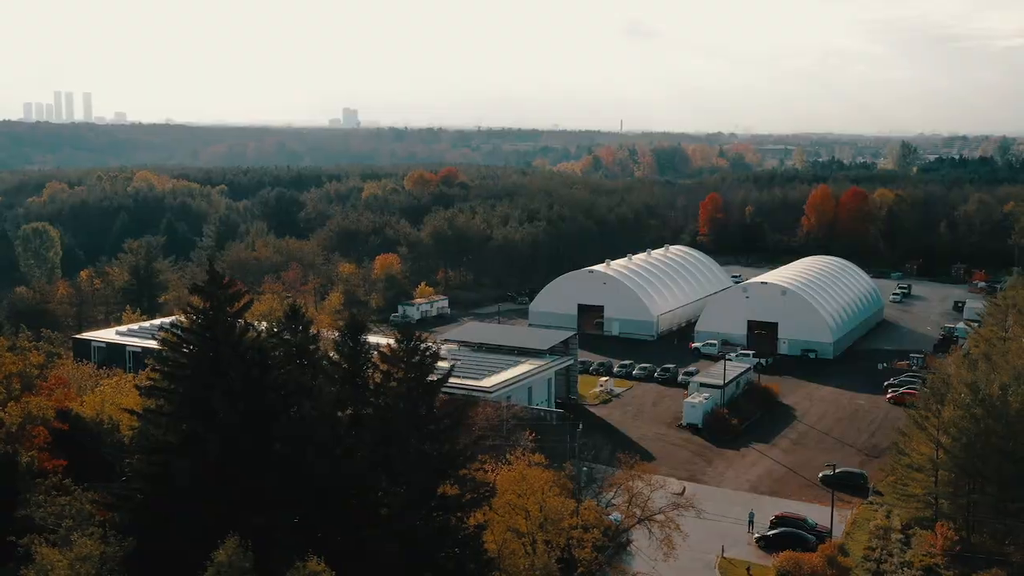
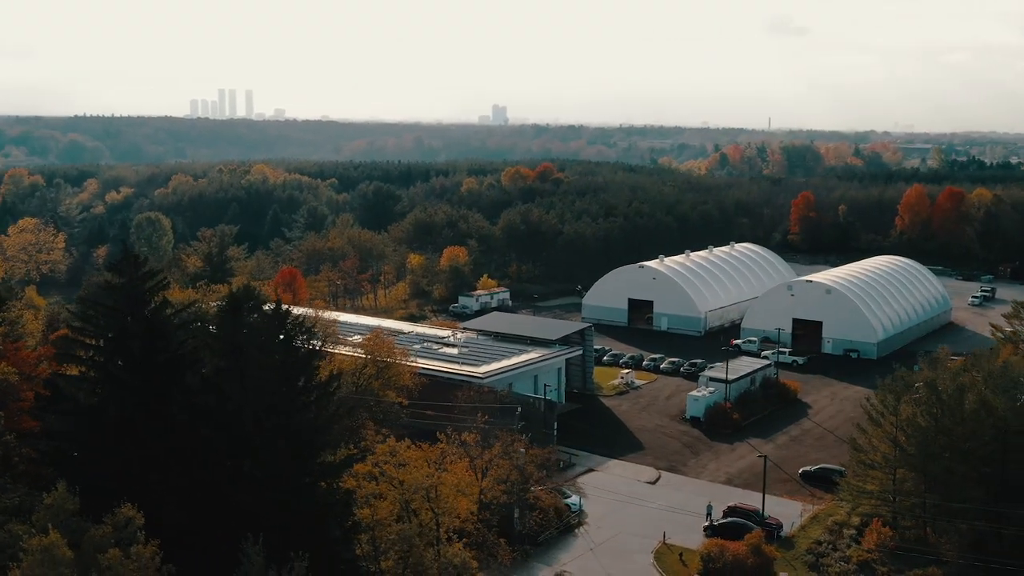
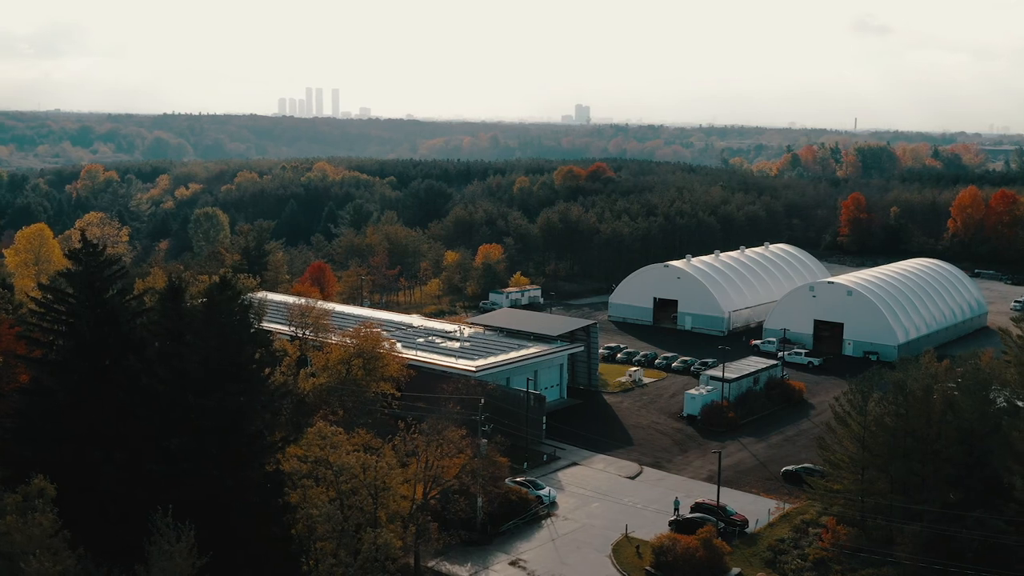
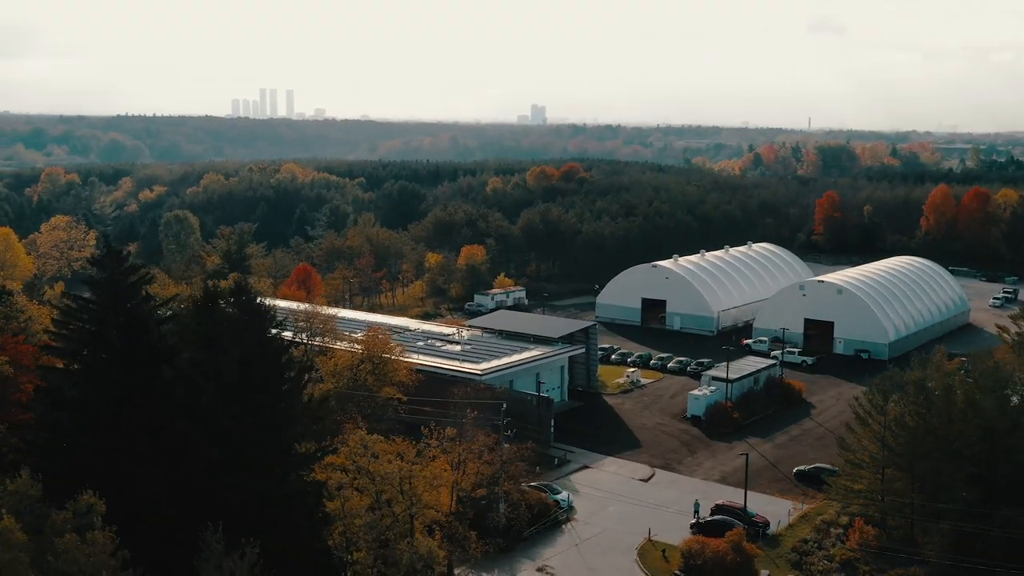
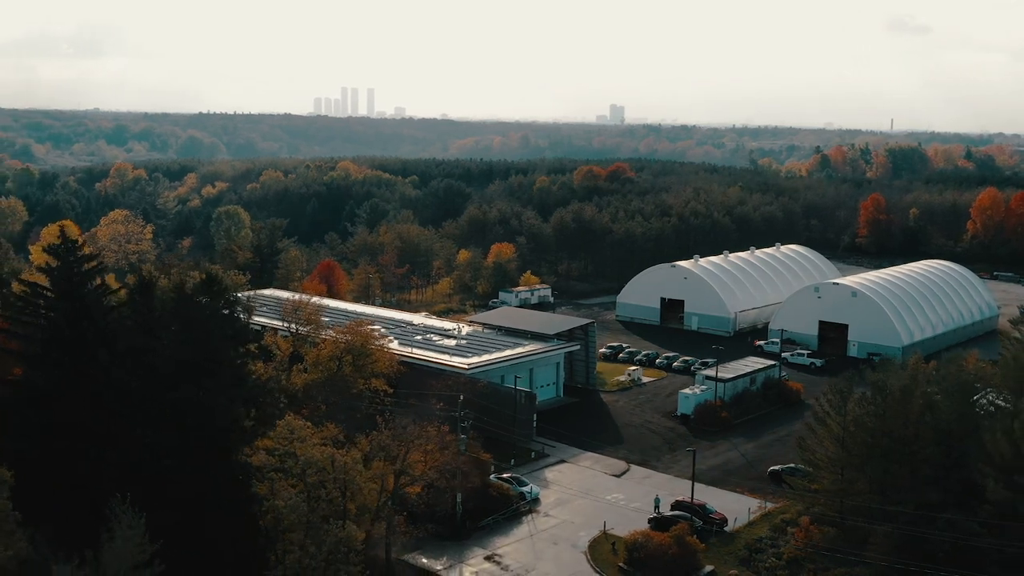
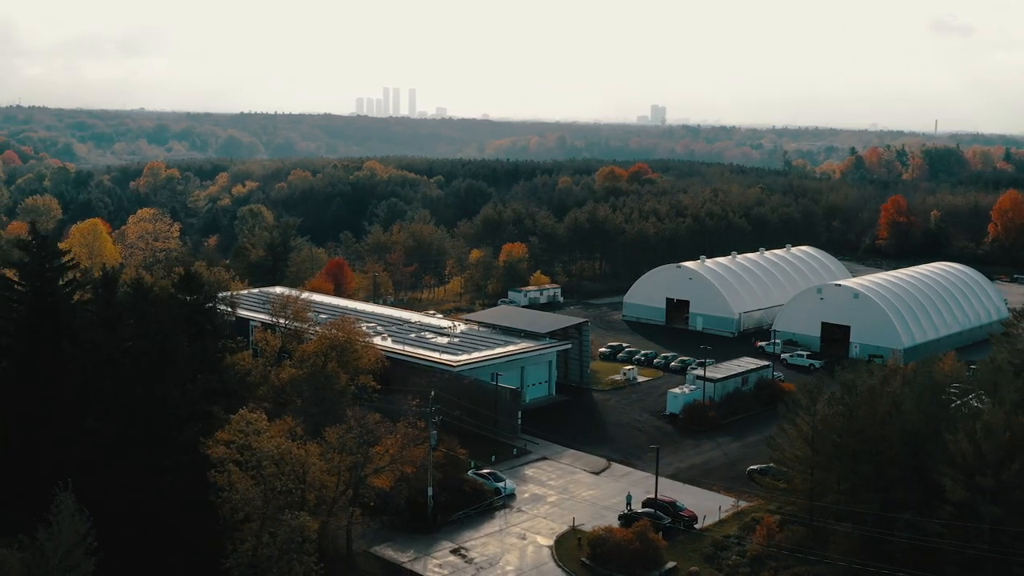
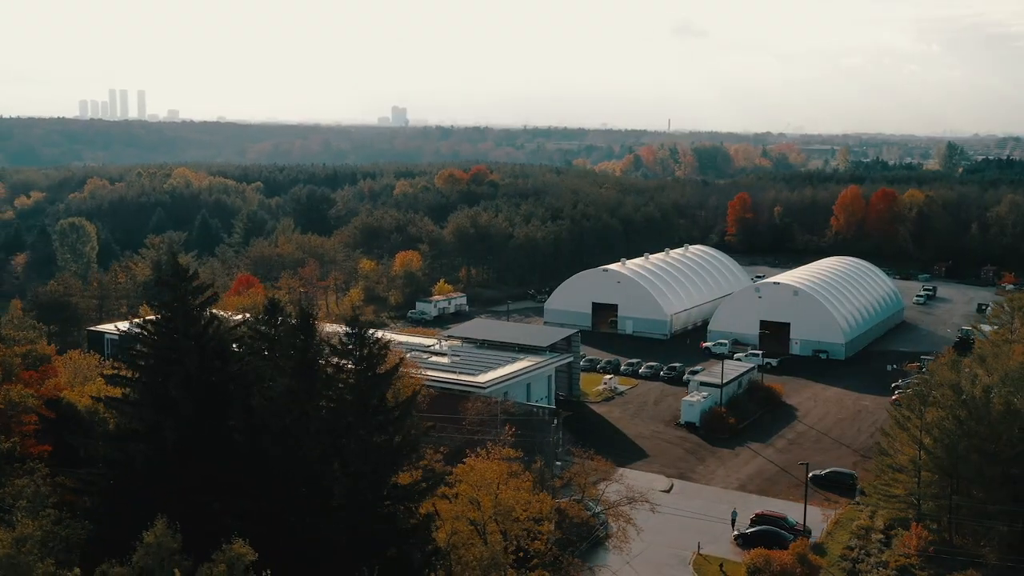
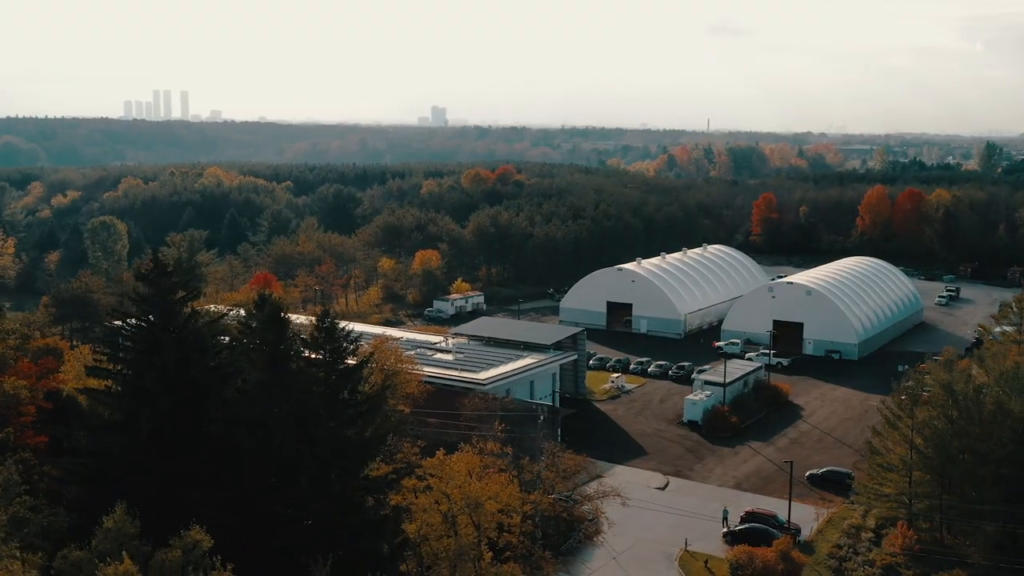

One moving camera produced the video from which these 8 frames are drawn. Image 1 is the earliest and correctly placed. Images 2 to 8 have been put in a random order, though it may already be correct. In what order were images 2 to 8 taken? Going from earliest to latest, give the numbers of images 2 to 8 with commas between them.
7, 8, 2, 4, 3, 5, 6
